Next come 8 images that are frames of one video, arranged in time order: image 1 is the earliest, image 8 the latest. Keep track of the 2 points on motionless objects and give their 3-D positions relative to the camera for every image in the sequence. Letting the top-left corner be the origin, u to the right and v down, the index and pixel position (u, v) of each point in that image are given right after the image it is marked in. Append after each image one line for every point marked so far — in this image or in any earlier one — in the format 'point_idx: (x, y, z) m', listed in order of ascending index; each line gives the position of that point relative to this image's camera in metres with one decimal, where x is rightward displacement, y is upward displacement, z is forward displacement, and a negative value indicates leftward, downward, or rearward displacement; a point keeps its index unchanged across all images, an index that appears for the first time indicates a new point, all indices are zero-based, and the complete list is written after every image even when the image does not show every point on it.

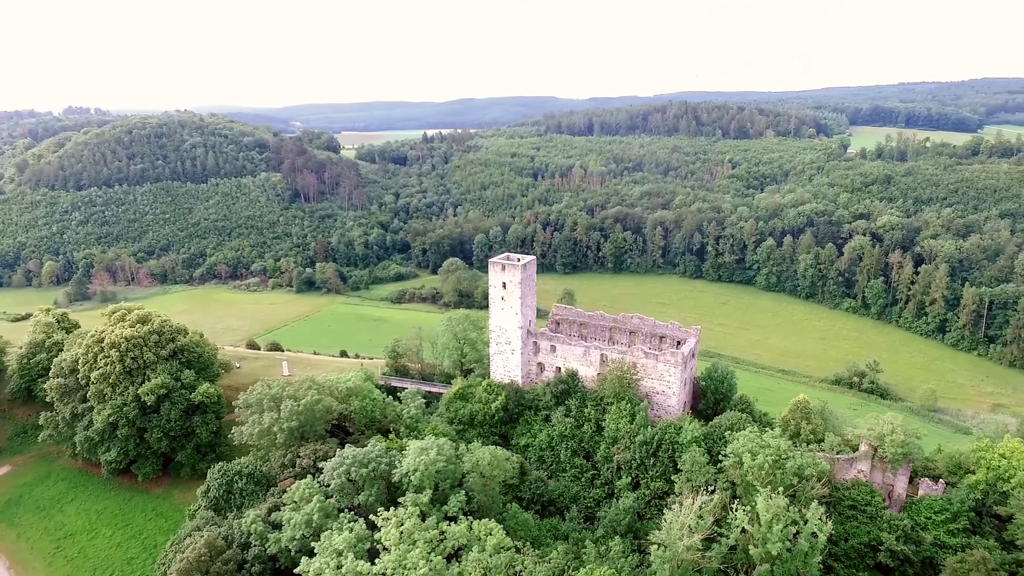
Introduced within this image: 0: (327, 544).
0: (-5.5, -7.8, +18.8) m
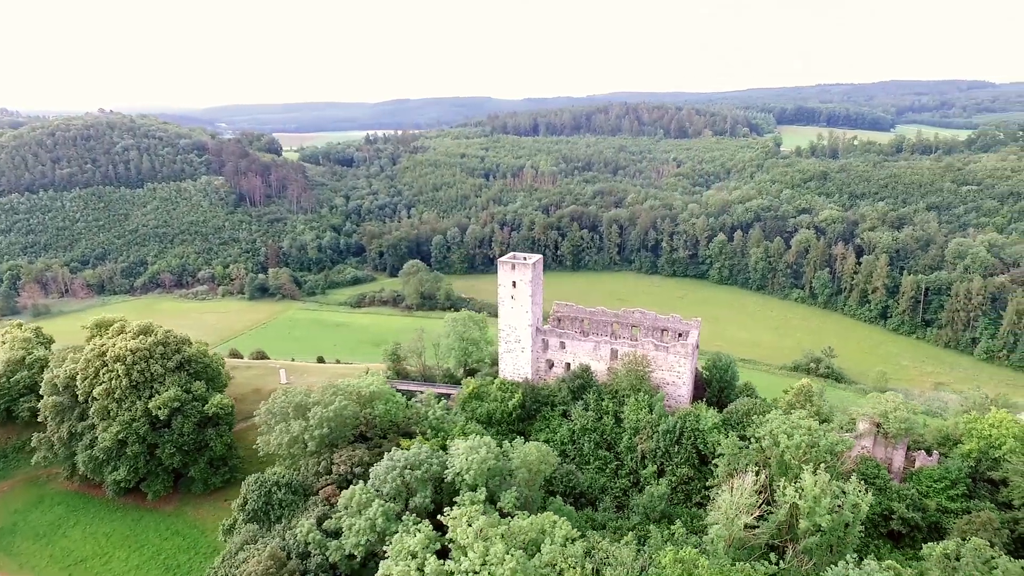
0: (-3.3, -7.9, +18.8) m
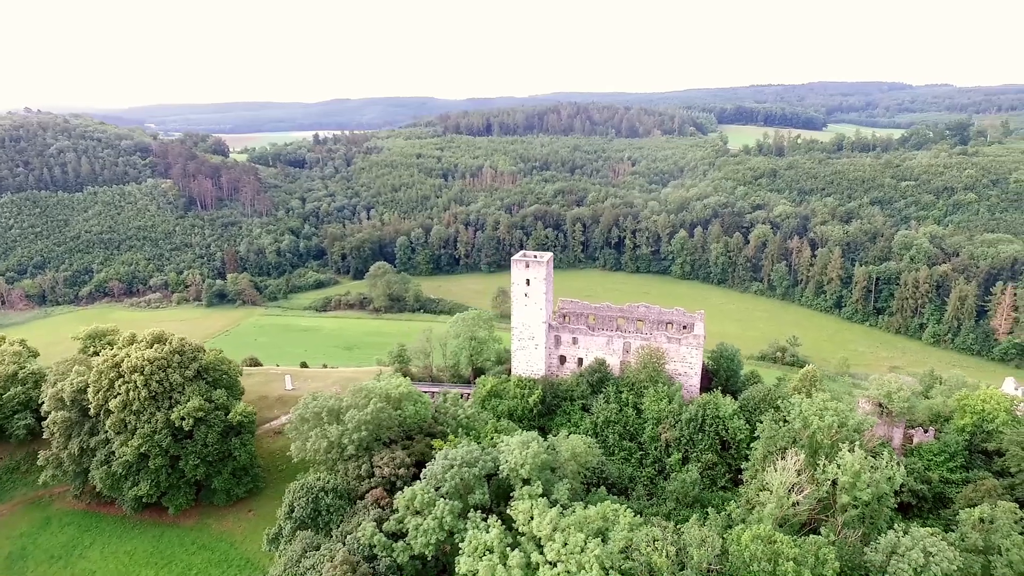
0: (-1.1, -7.8, +19.0) m
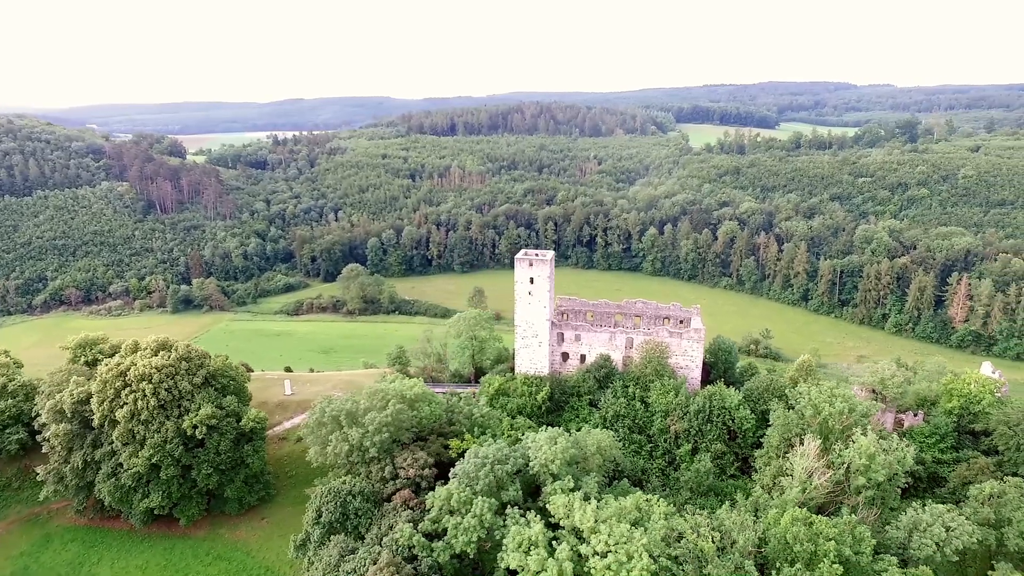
0: (+0.3, -7.8, +19.2) m
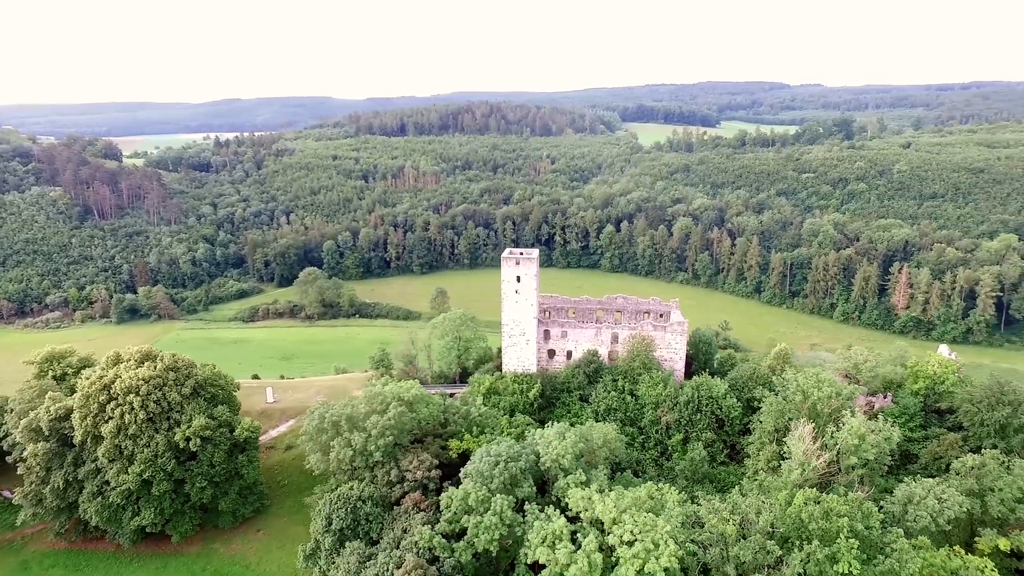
0: (+1.0, -7.7, +19.4) m
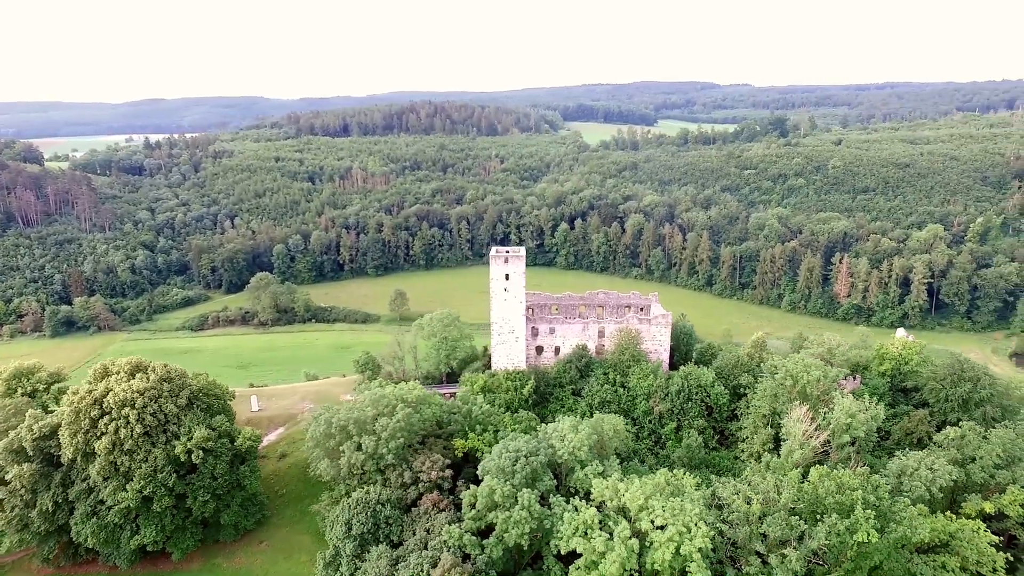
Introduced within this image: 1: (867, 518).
0: (+2.0, -7.5, +19.8) m
1: (+10.8, -7.0, +18.7) m
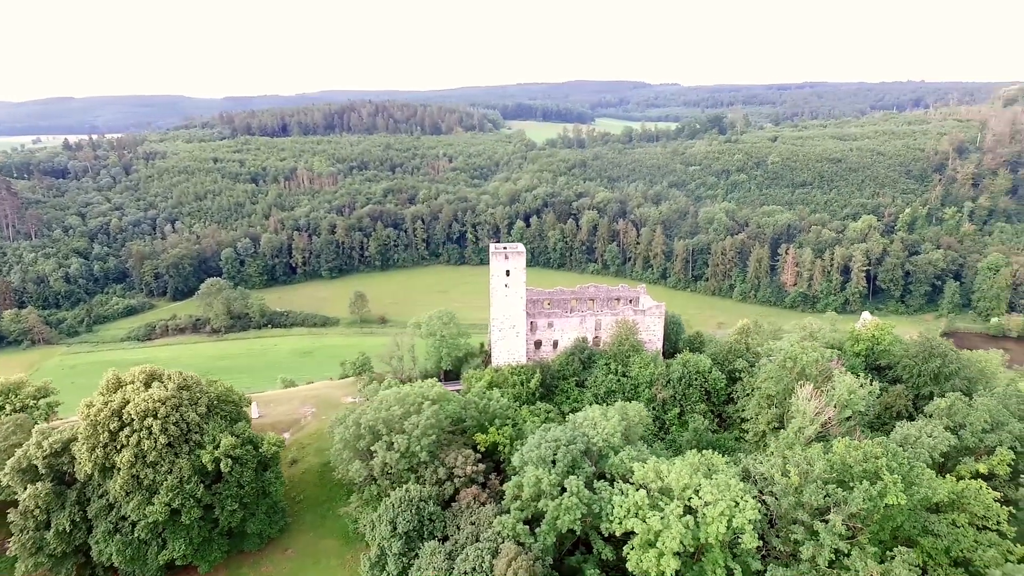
0: (+3.8, -7.2, +20.6) m
1: (+12.6, -6.4, +20.4) m
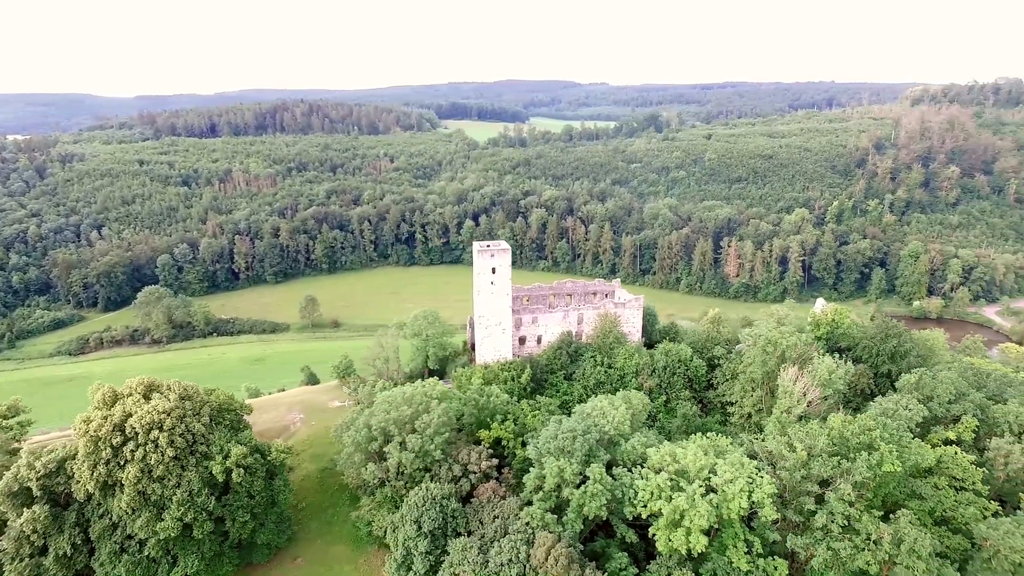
0: (+4.7, -6.9, +21.4) m
1: (+13.5, -5.9, +22.1) m
